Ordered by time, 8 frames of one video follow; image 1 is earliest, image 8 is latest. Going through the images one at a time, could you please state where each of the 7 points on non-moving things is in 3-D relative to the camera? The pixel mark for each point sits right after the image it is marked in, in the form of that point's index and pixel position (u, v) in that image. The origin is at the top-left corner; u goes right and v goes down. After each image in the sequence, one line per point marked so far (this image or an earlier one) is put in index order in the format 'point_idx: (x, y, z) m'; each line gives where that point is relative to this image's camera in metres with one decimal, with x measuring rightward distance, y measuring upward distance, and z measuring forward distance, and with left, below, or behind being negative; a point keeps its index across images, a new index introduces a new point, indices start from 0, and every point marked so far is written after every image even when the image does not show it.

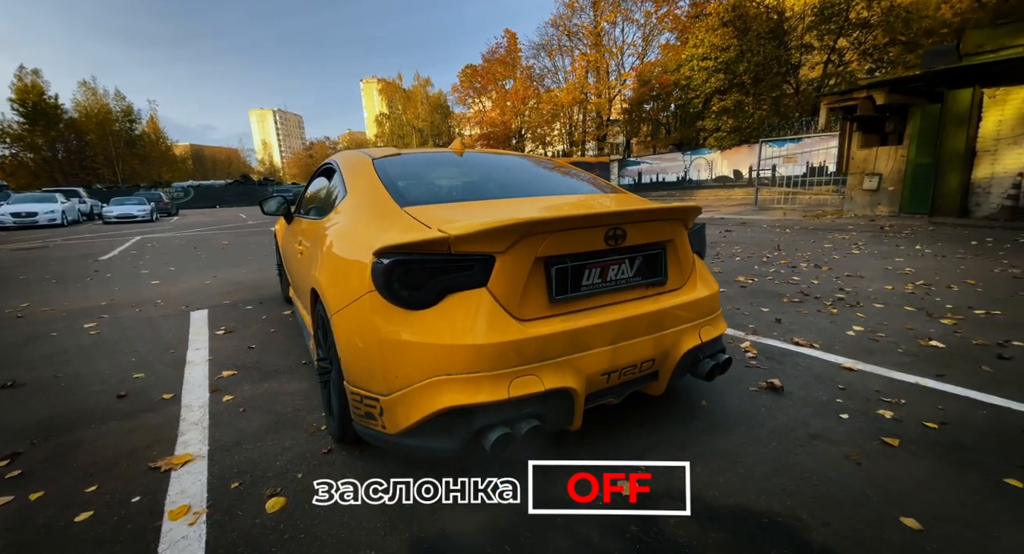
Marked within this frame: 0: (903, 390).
0: (+2.4, -0.7, +2.7) m
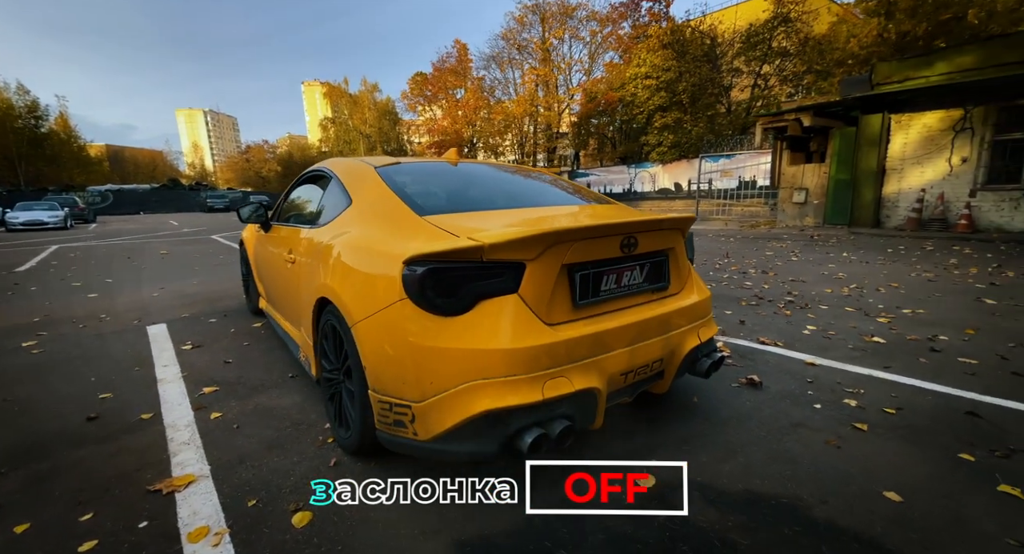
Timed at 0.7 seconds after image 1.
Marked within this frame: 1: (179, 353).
0: (+2.4, -0.7, +3.1) m
1: (-2.8, -0.6, +3.7) m
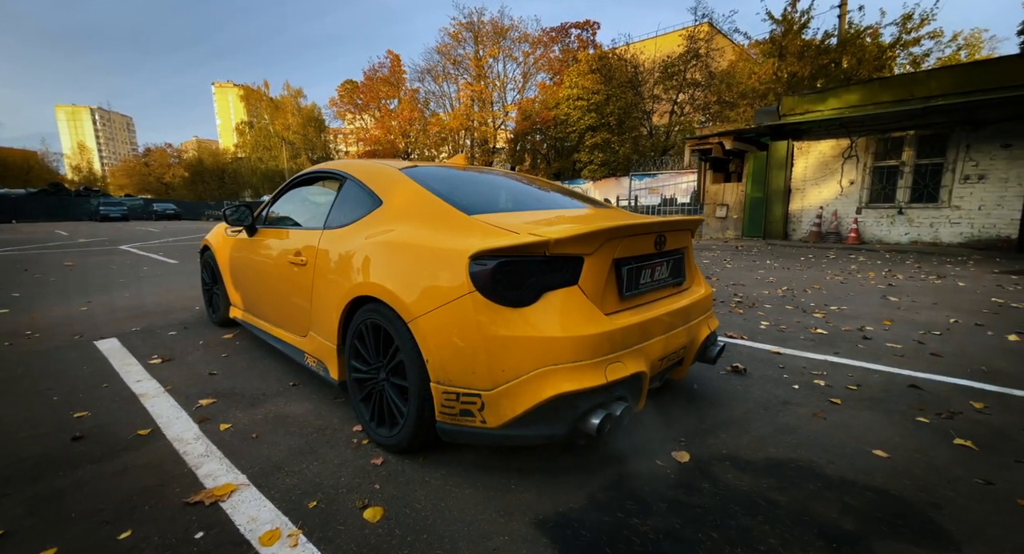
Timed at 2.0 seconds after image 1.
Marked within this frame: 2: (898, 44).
0: (+2.4, -0.7, +3.6) m
1: (-2.7, -0.7, +3.4) m
2: (+17.2, +10.4, +20.0) m
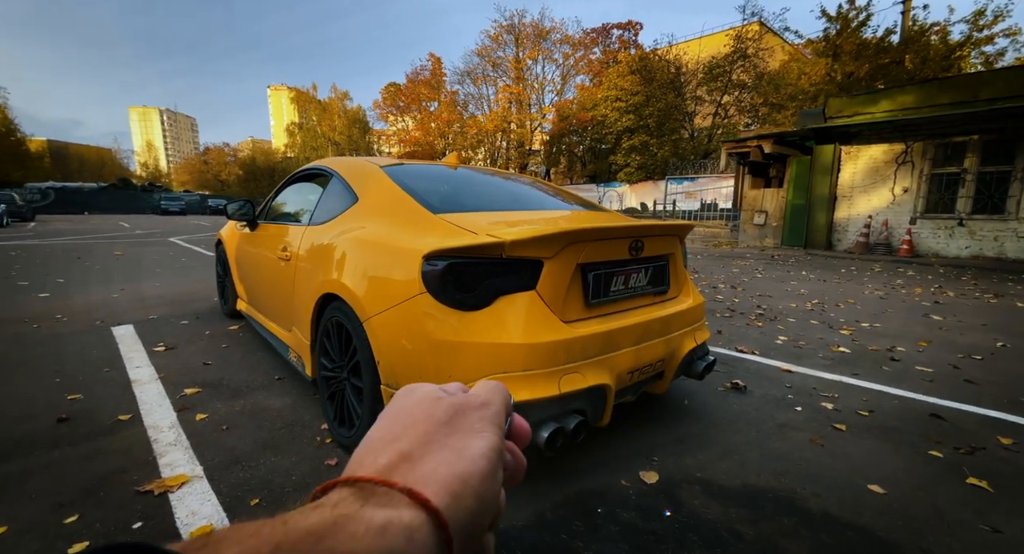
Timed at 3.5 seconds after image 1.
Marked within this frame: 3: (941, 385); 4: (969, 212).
0: (+2.3, -0.8, +3.3) m
1: (-2.8, -0.6, +3.5) m
2: (+18.8, +9.7, +18.5) m
3: (+3.2, -0.8, +3.3) m
4: (+10.8, +1.5, +10.6) m
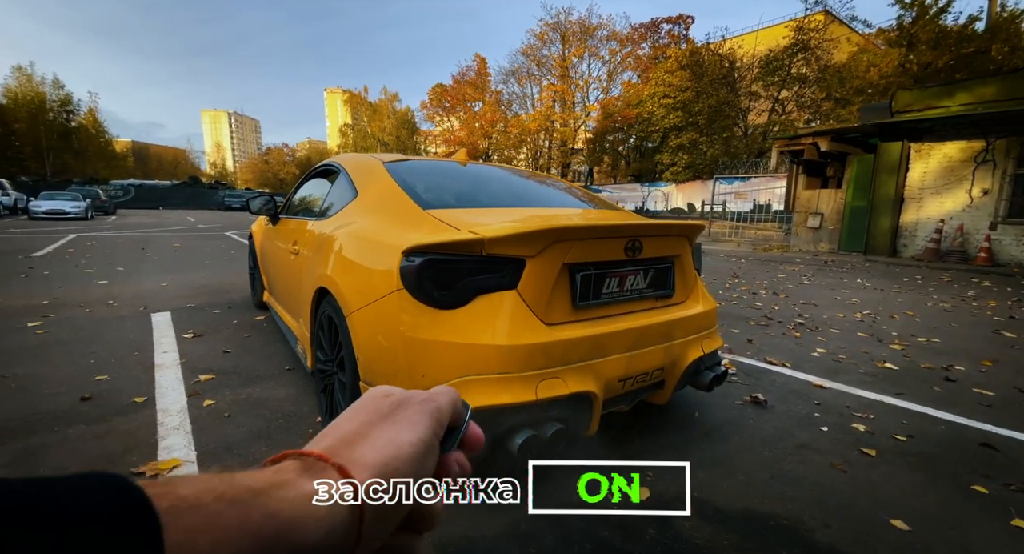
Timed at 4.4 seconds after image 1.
0: (+2.4, -0.9, +3.0) m
1: (-2.8, -0.5, +3.7) m
2: (+20.5, +9.2, +16.5) m
3: (+3.2, -0.9, +2.9) m
4: (+11.6, +1.3, +9.4) m
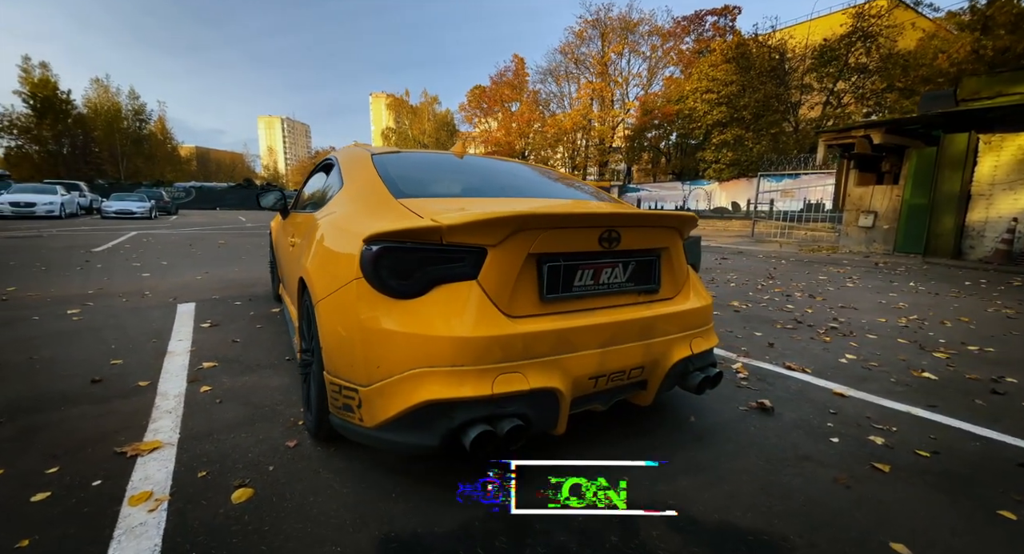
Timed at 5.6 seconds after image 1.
0: (+2.3, -0.8, +2.7) m
1: (-2.8, -0.5, +3.9) m
2: (+21.7, +9.0, +14.5) m
3: (+3.1, -0.9, +2.6) m
4: (+12.1, +1.2, +8.3) m
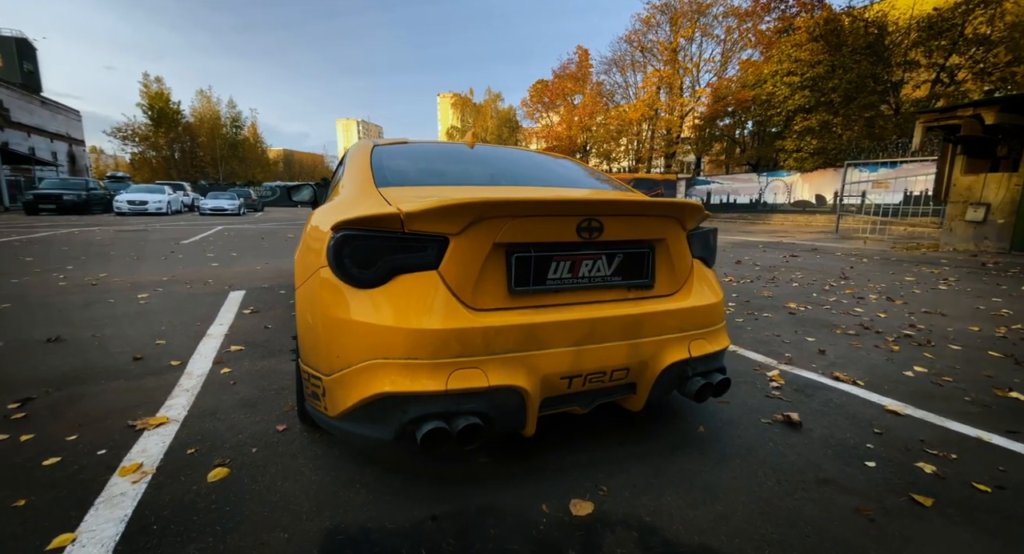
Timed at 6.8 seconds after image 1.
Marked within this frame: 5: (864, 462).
0: (+2.2, -0.8, +2.3) m
1: (-2.6, -0.4, +4.2) m
2: (+23.3, +8.8, +11.0) m
3: (+3.1, -0.9, +2.0) m
4: (+12.8, +1.0, +6.4) m
5: (+1.7, -0.9, +2.1) m
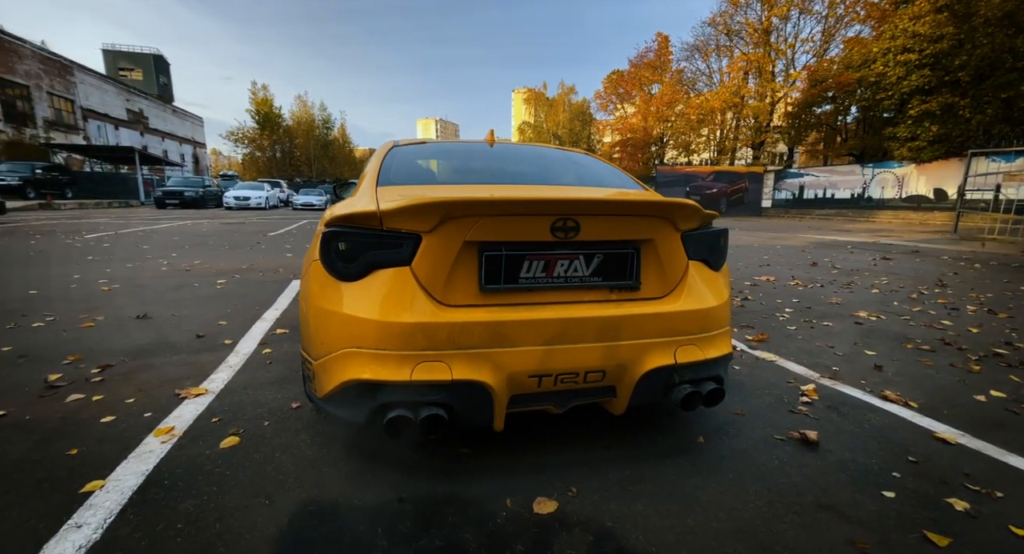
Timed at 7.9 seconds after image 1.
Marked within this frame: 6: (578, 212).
0: (+2.1, -0.9, +1.9) m
1: (-2.3, -0.3, +4.6) m
2: (+24.6, +8.2, +7.0) m
3: (+2.9, -1.0, +1.6) m
4: (+13.3, +0.7, +4.3) m
5: (+1.6, -0.9, +1.9) m
6: (+0.3, +0.3, +1.8) m
